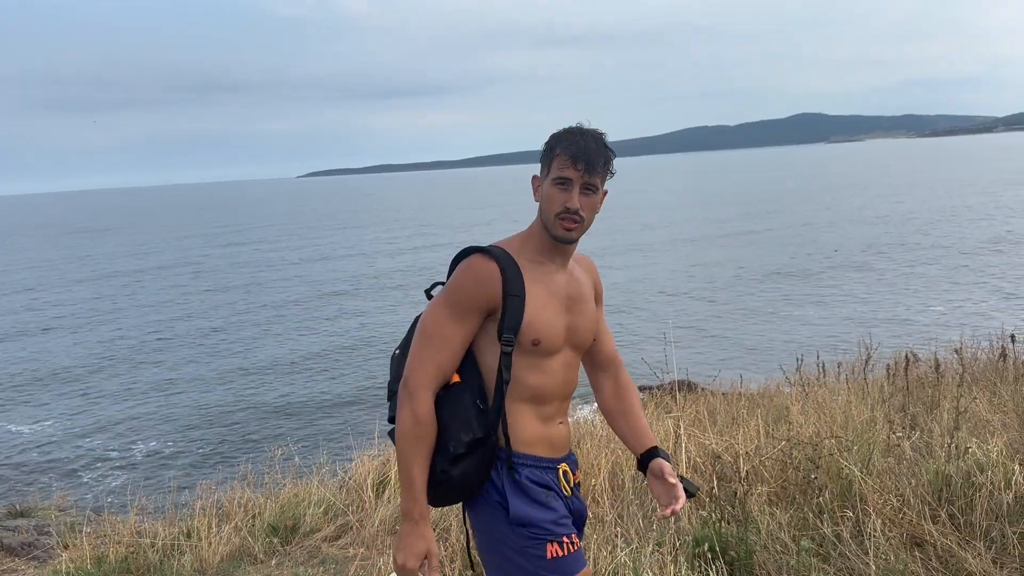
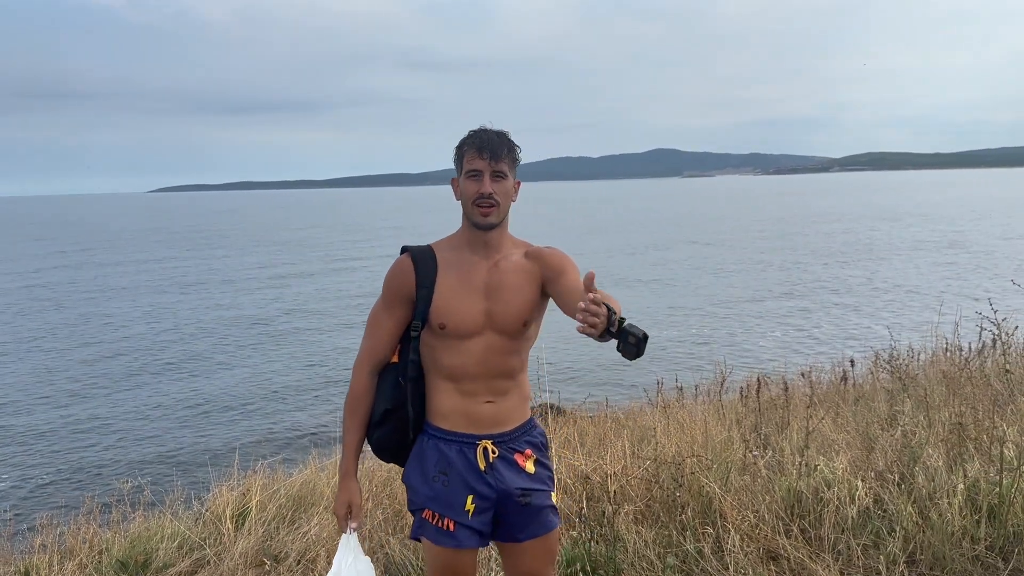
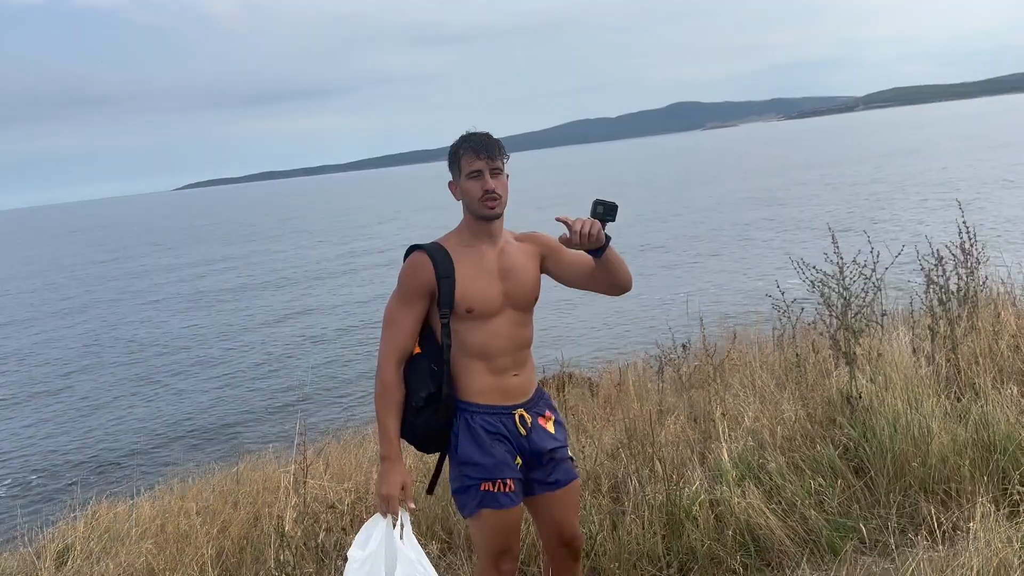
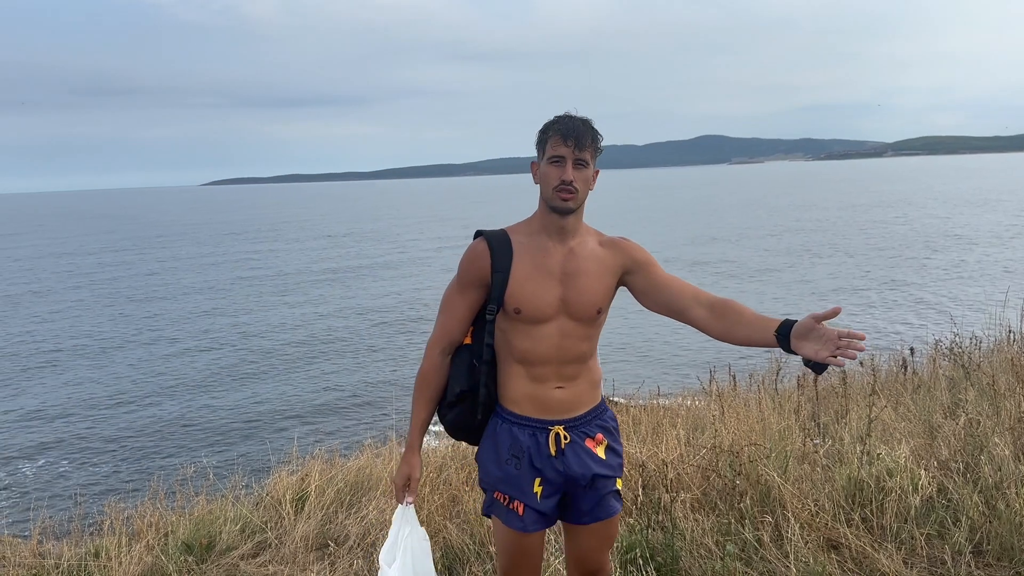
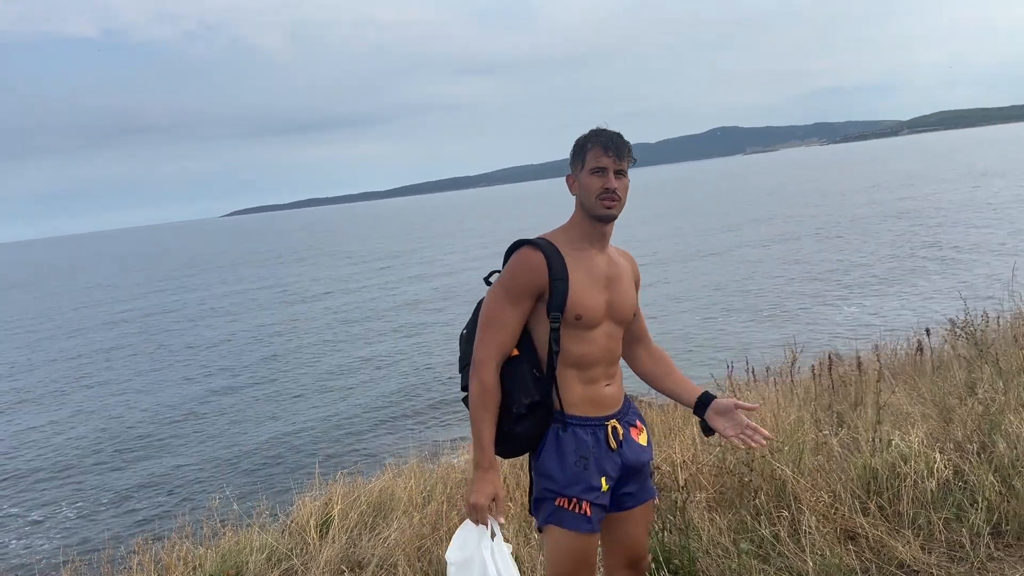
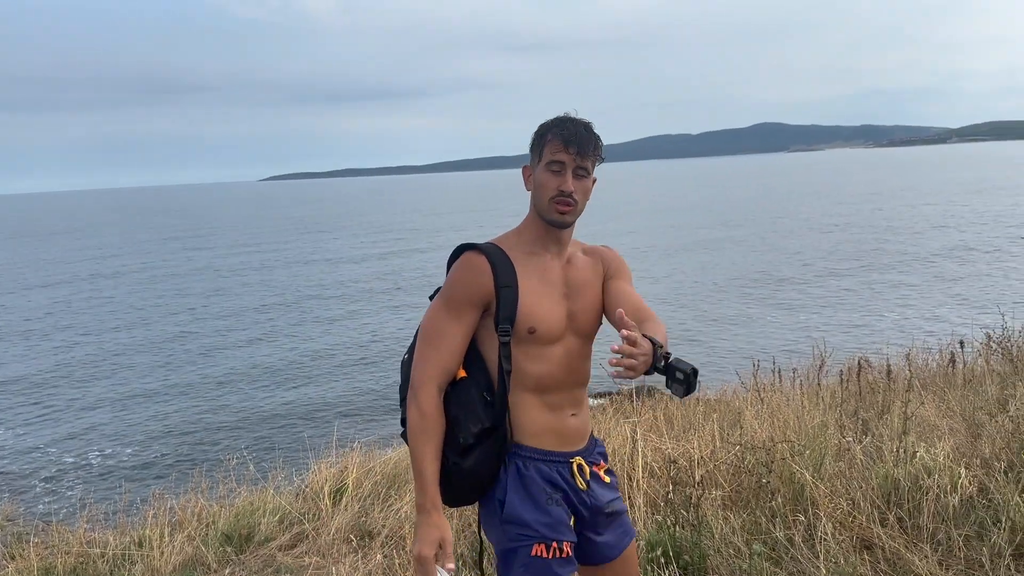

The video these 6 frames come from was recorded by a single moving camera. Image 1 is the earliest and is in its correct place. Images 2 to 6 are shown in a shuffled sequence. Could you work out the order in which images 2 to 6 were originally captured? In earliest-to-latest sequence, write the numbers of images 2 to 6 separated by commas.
6, 2, 4, 5, 3
